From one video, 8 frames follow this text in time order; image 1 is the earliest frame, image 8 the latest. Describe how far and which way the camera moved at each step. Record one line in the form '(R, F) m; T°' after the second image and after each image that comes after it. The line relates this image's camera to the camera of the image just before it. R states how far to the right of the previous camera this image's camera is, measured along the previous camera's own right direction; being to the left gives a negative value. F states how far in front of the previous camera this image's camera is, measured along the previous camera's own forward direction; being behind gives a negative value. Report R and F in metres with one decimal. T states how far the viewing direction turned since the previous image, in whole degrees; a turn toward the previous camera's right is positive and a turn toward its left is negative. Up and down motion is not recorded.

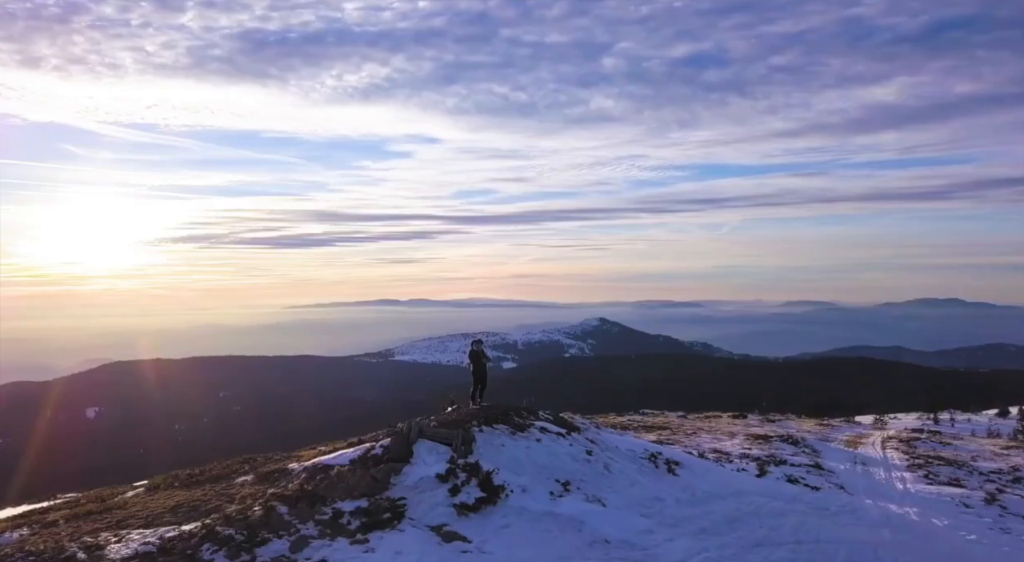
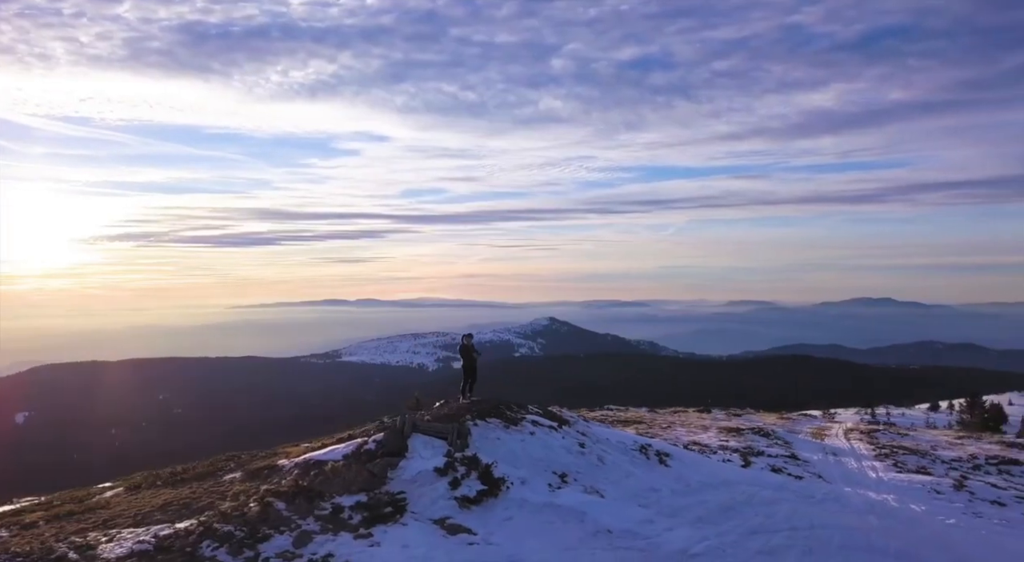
(-0.7, 0.0) m; +3°
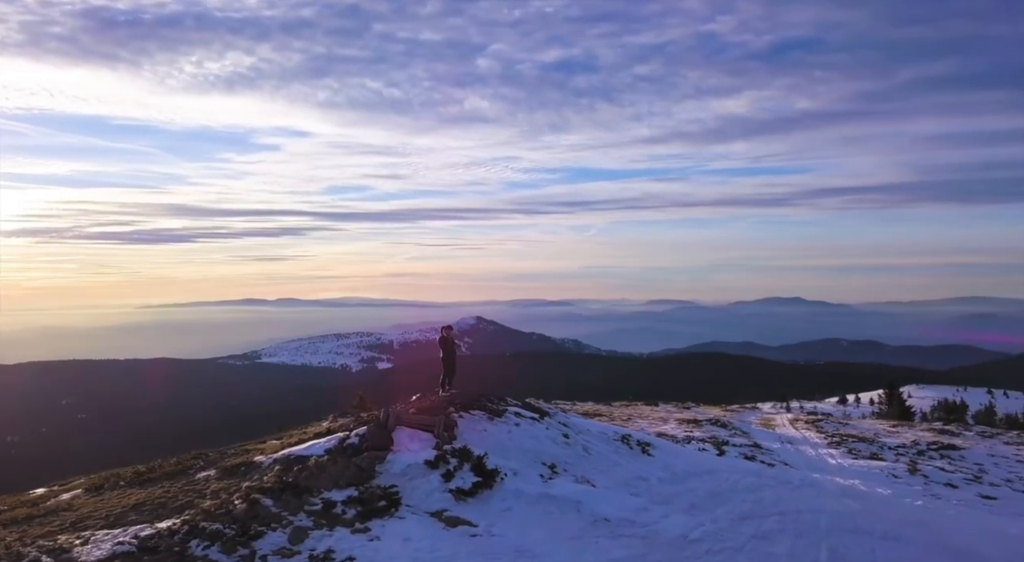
(-1.0, +0.2) m; +5°
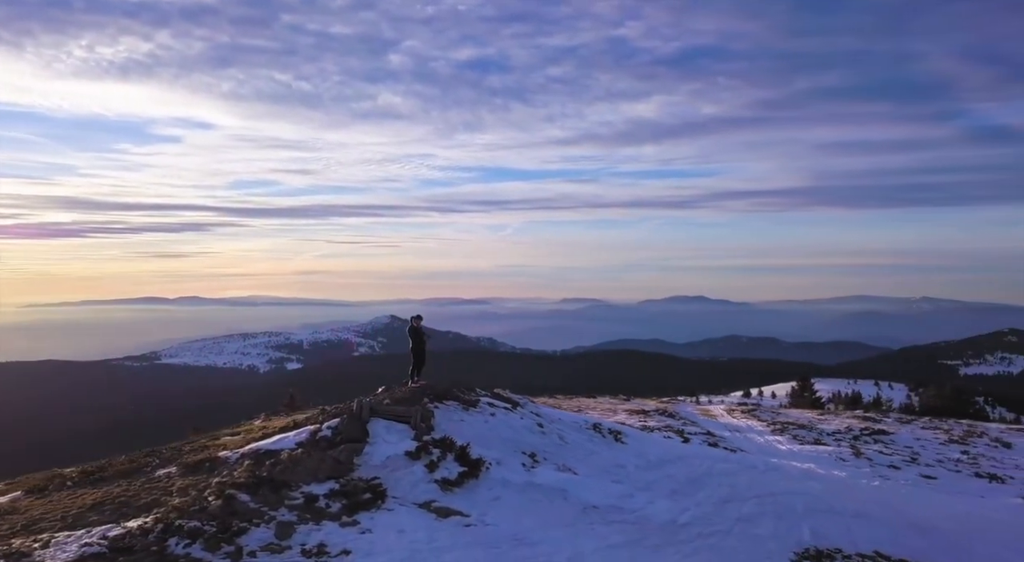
(-1.0, +0.3) m; +6°
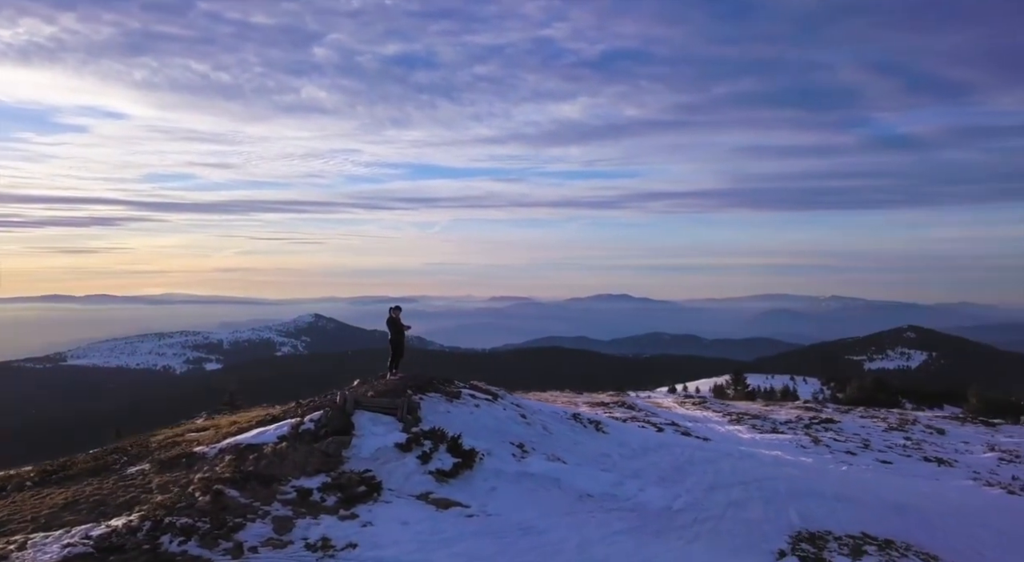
(-0.9, +0.2) m; +5°
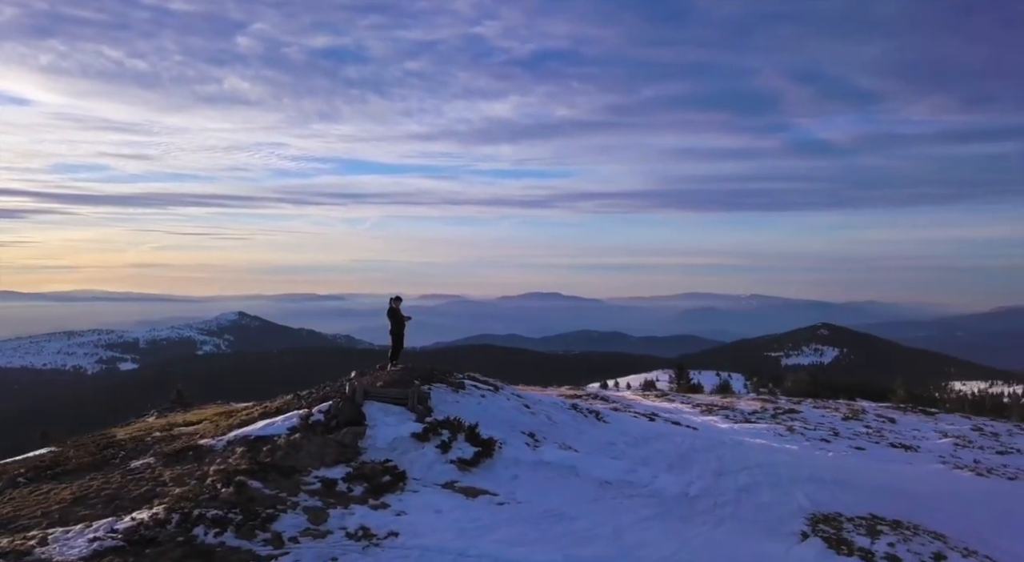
(-1.2, 0.0) m; +4°
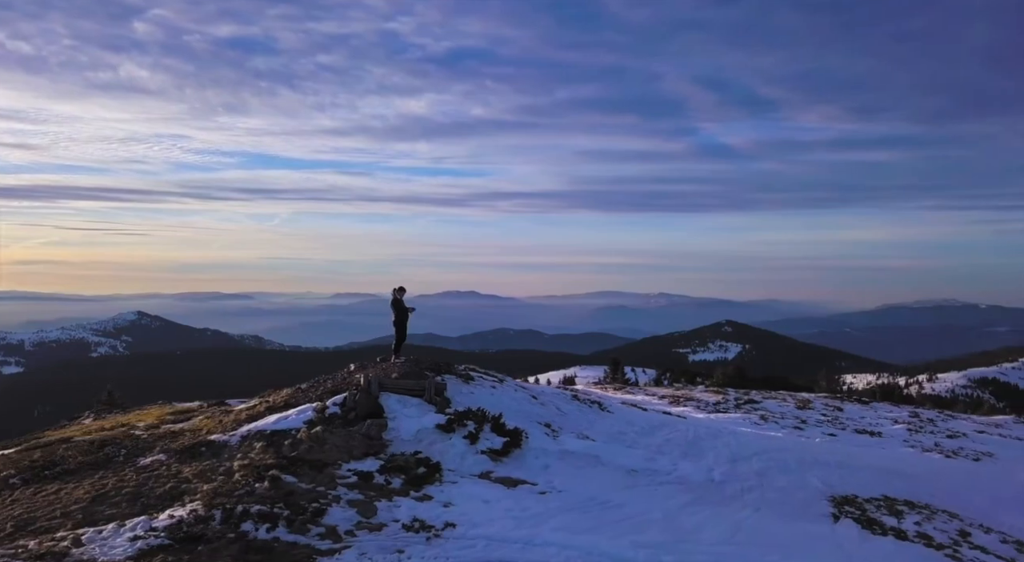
(-1.4, +0.2) m; +5°
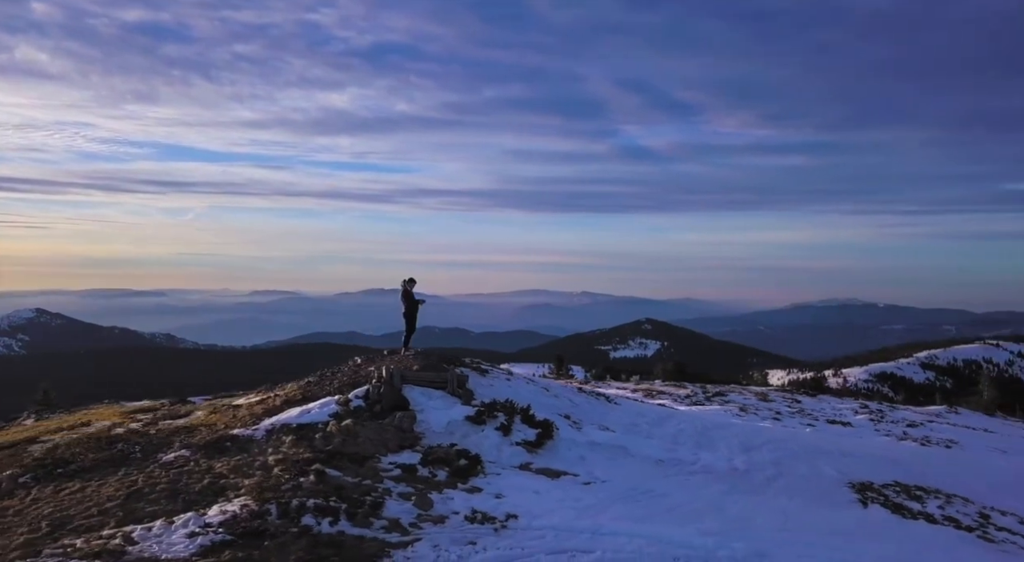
(-1.4, +0.1) m; +4°
